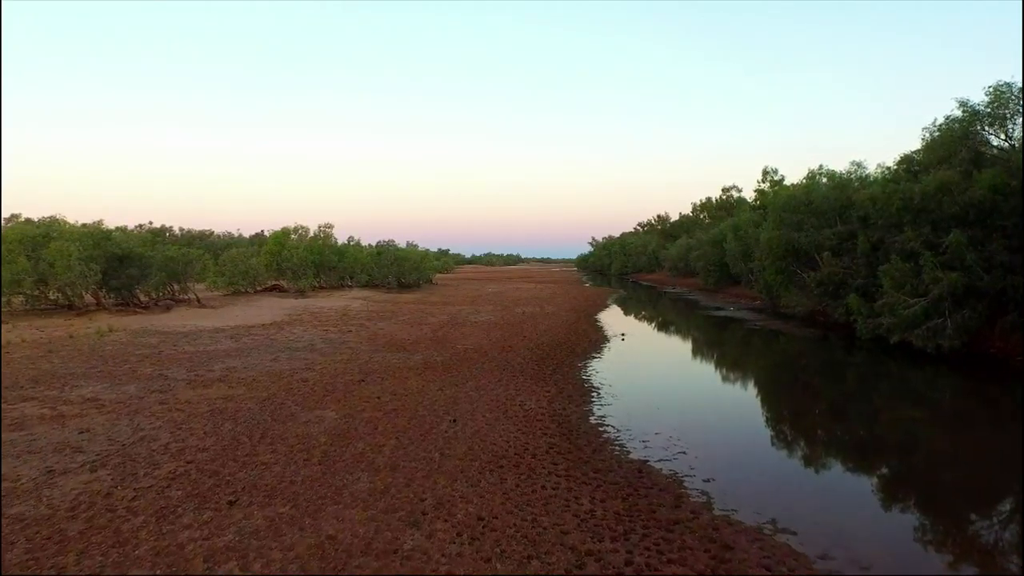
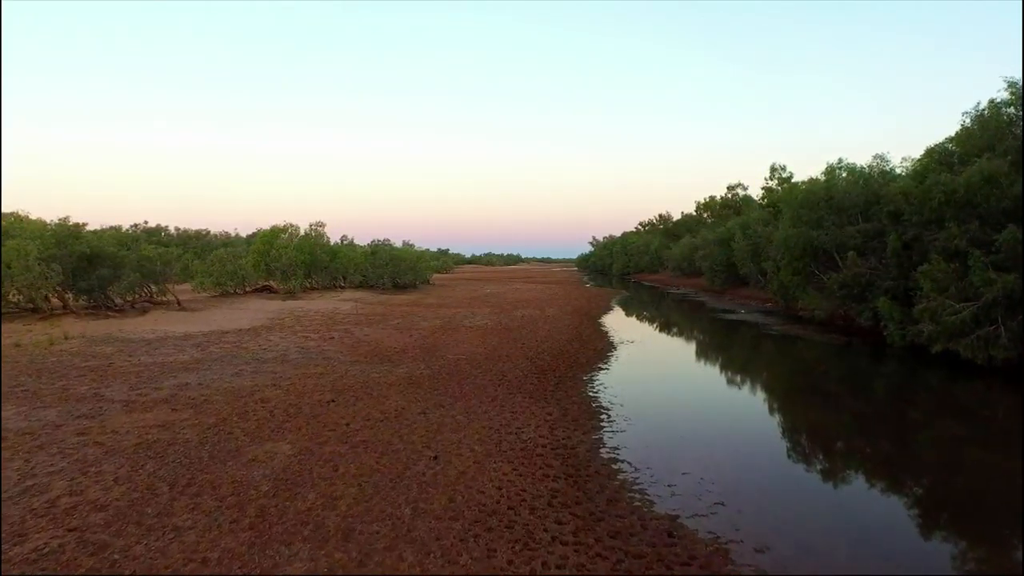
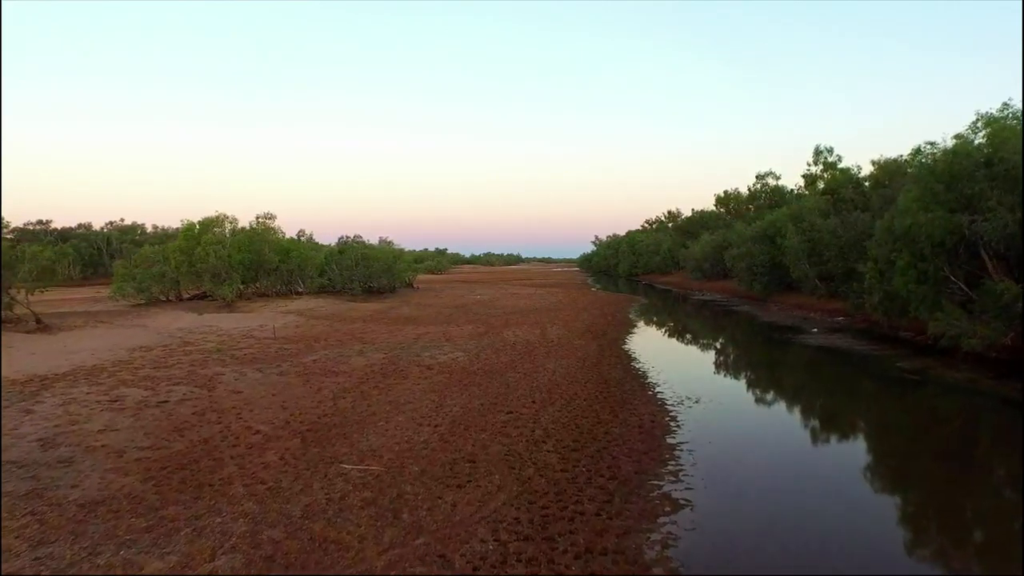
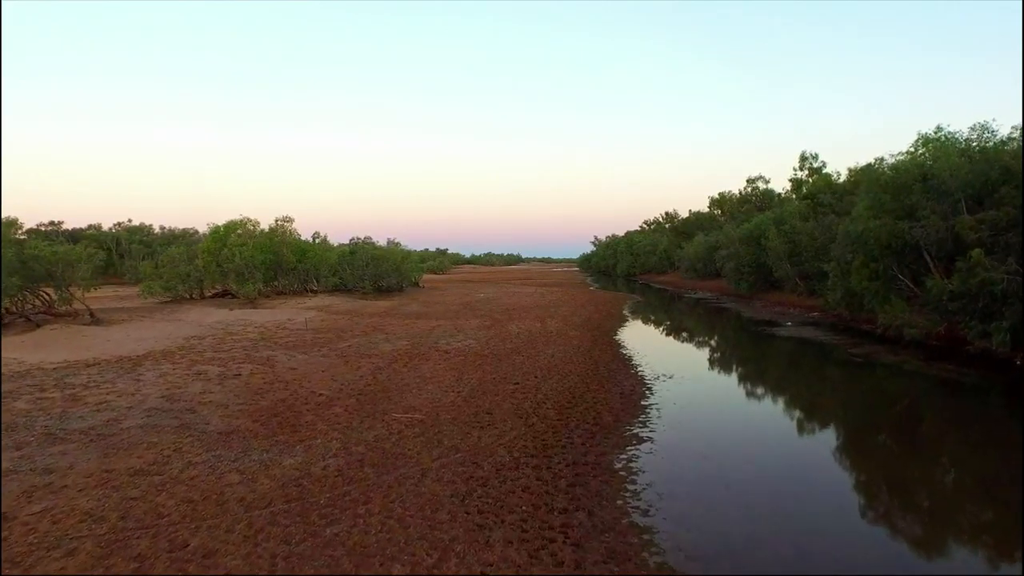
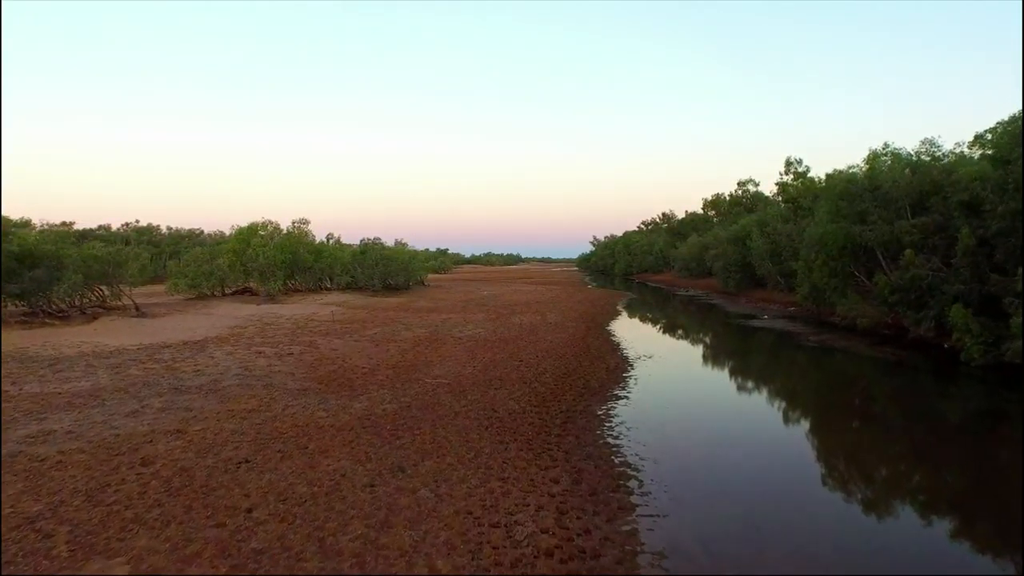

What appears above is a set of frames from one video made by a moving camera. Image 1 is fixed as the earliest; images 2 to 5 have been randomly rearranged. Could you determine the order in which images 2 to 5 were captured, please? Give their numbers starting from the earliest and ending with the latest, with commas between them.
2, 5, 4, 3
